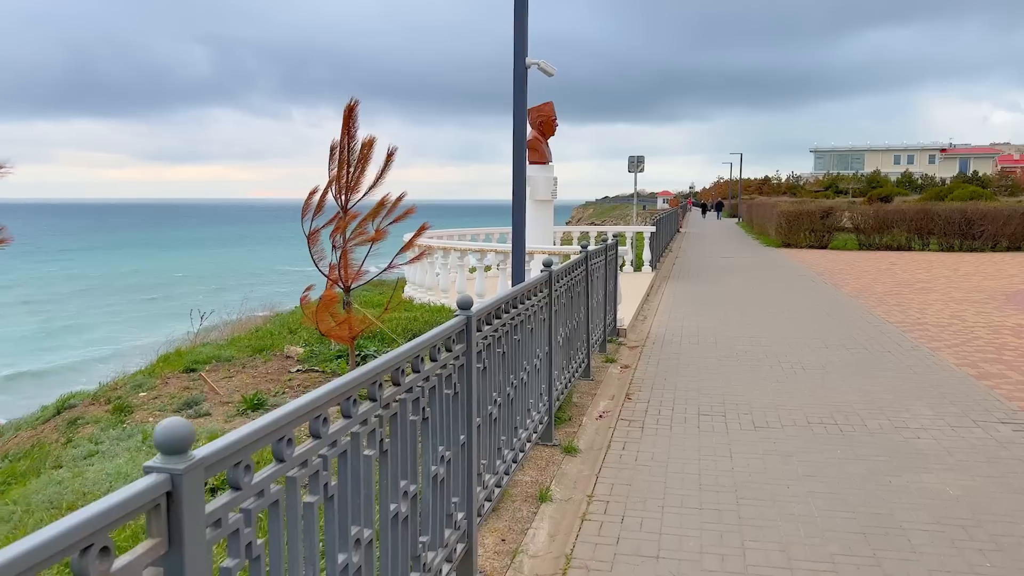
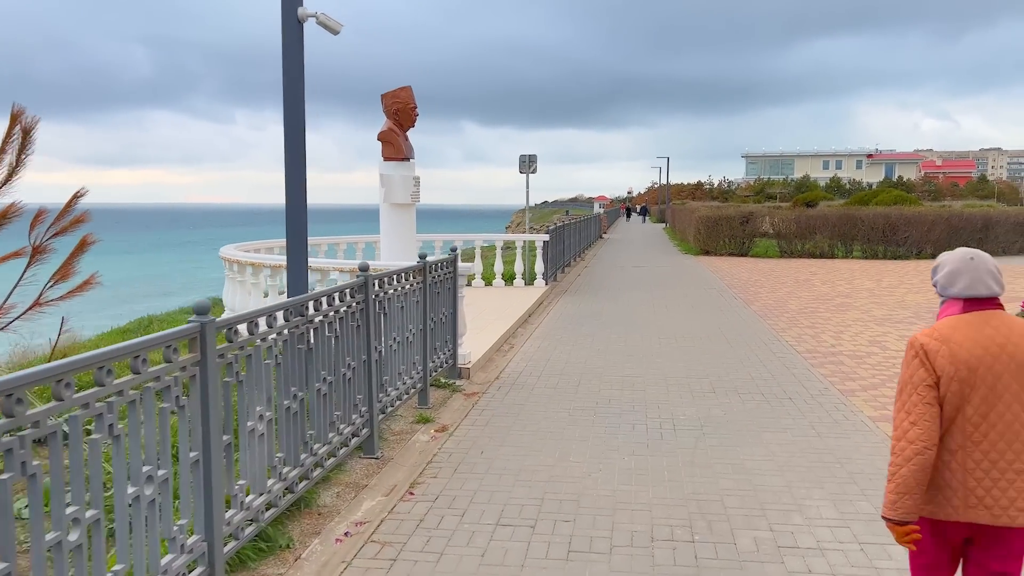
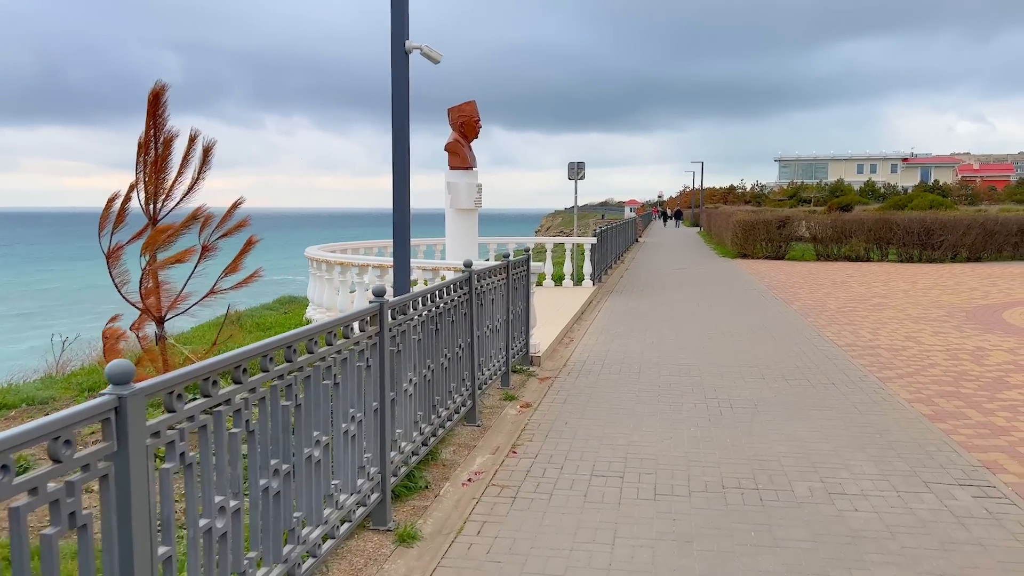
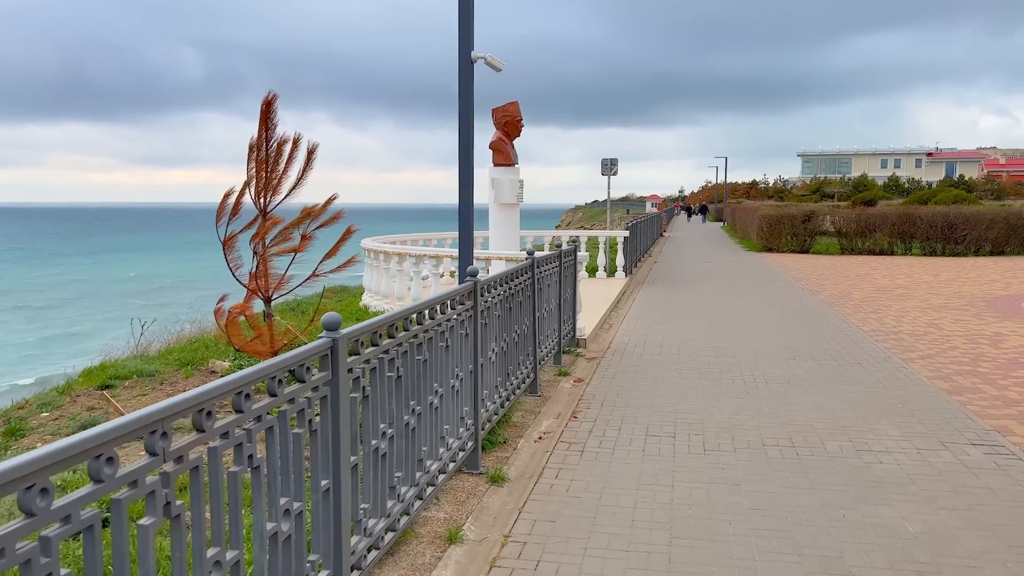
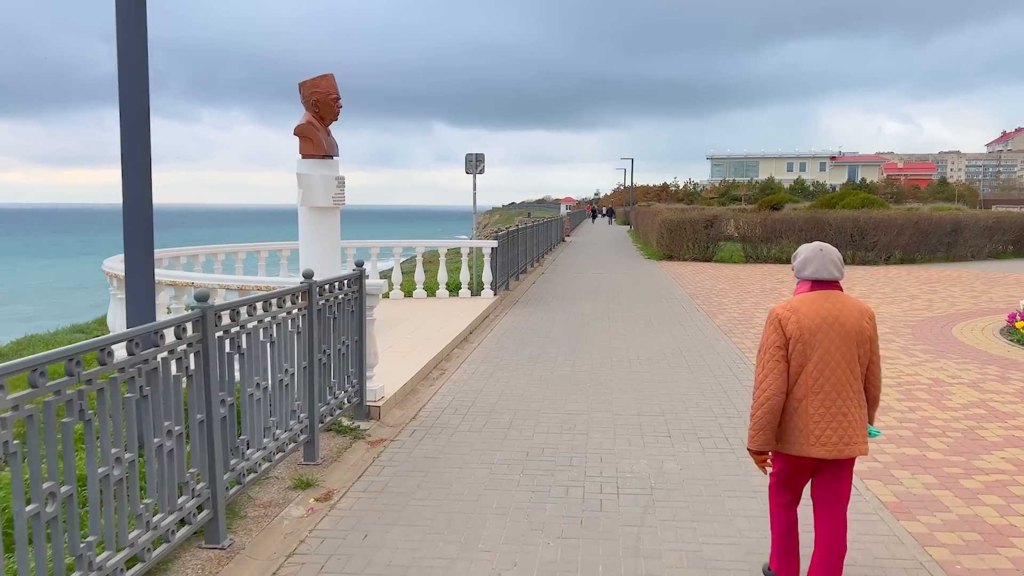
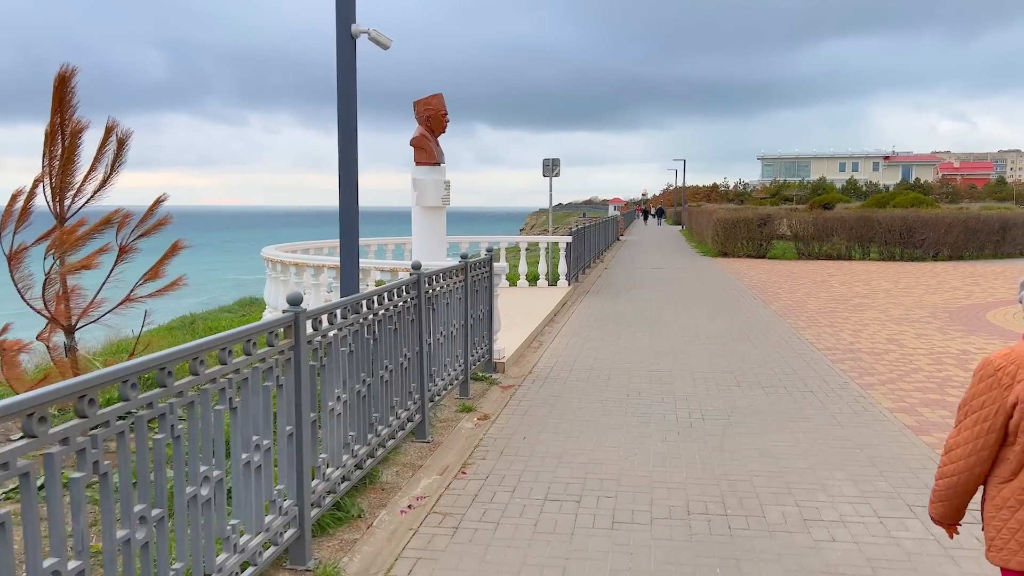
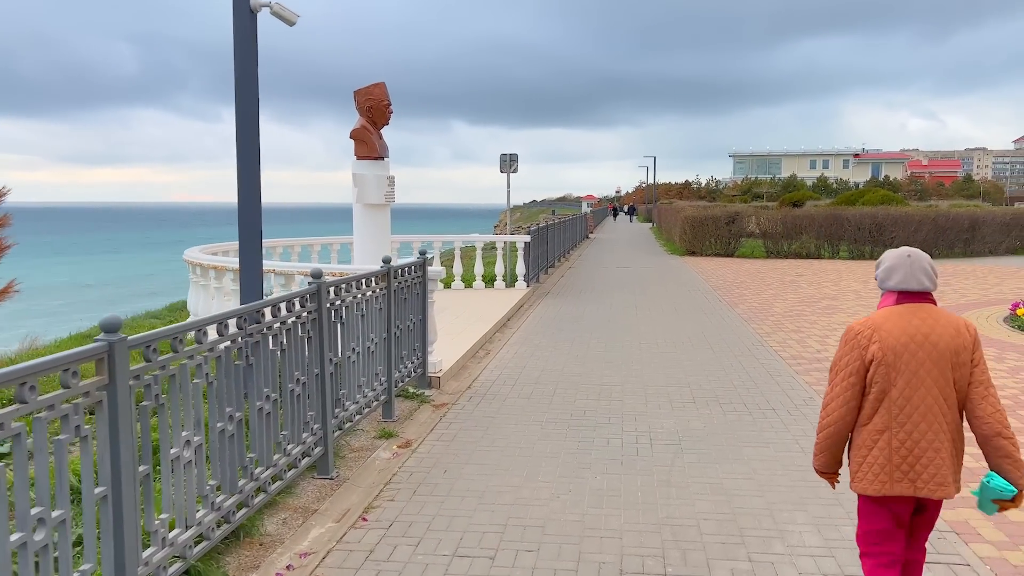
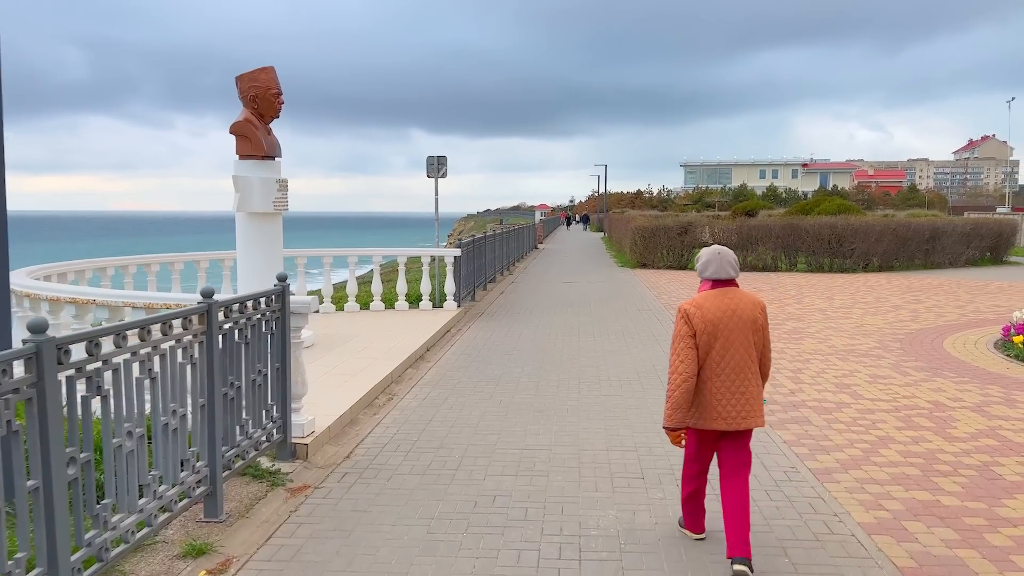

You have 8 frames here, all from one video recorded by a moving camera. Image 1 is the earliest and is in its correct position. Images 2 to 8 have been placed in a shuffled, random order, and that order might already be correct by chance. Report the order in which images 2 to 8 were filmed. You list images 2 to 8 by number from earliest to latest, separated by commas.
4, 3, 6, 2, 7, 5, 8
